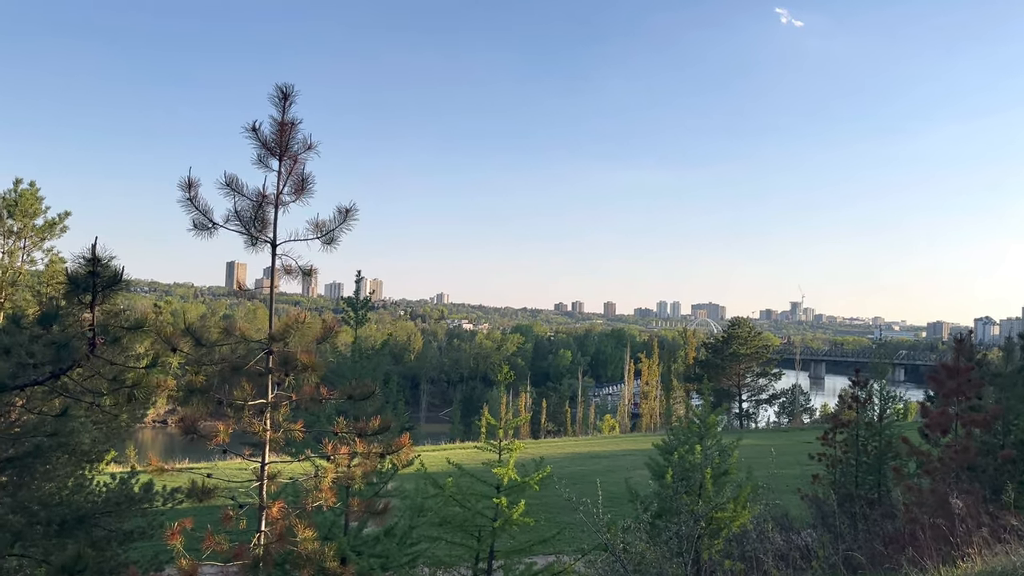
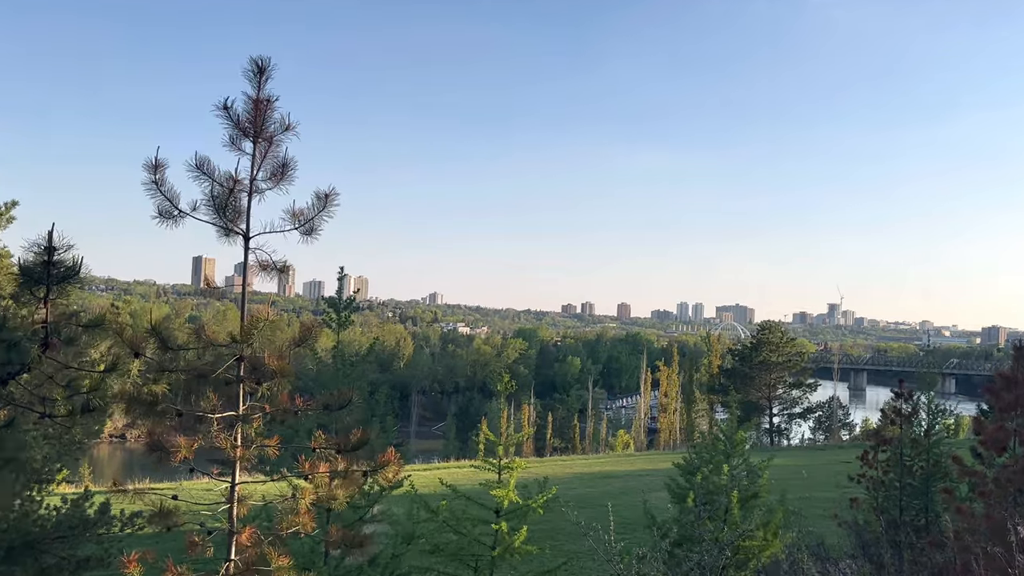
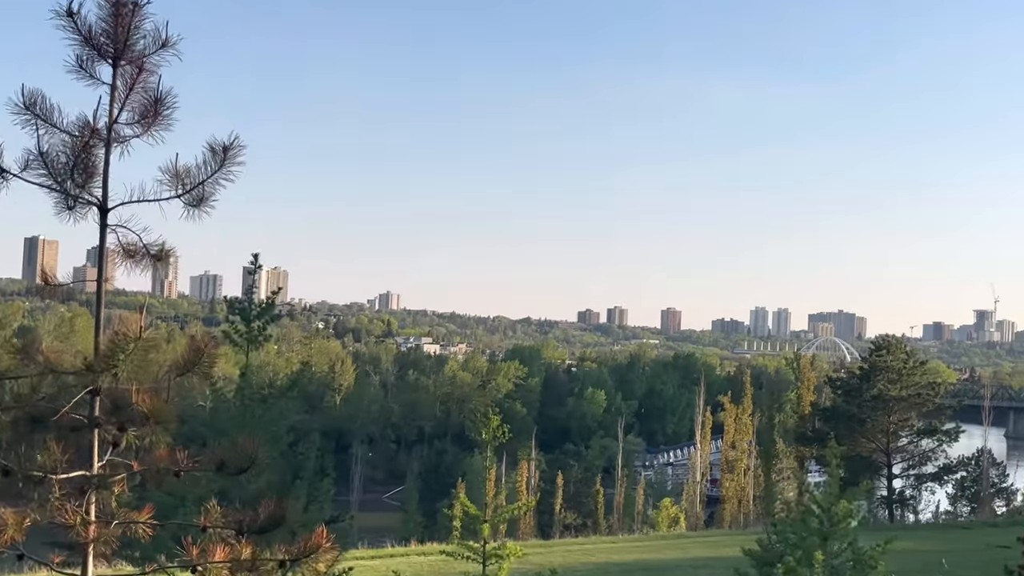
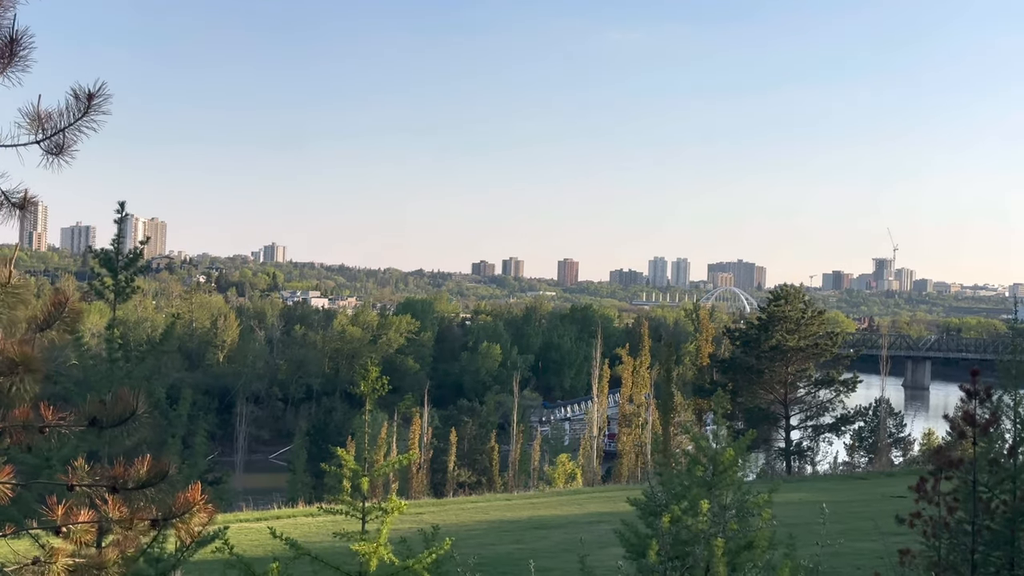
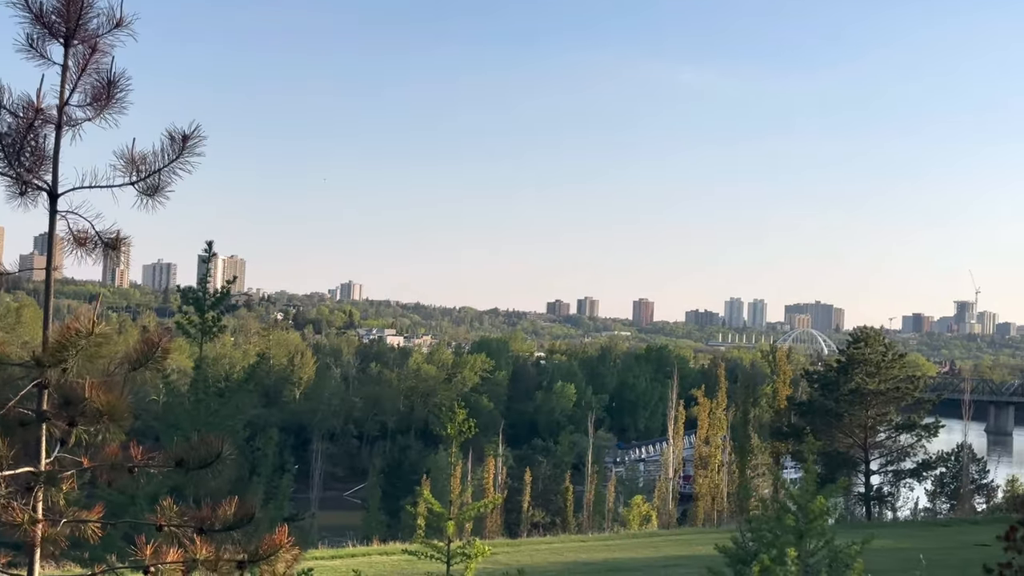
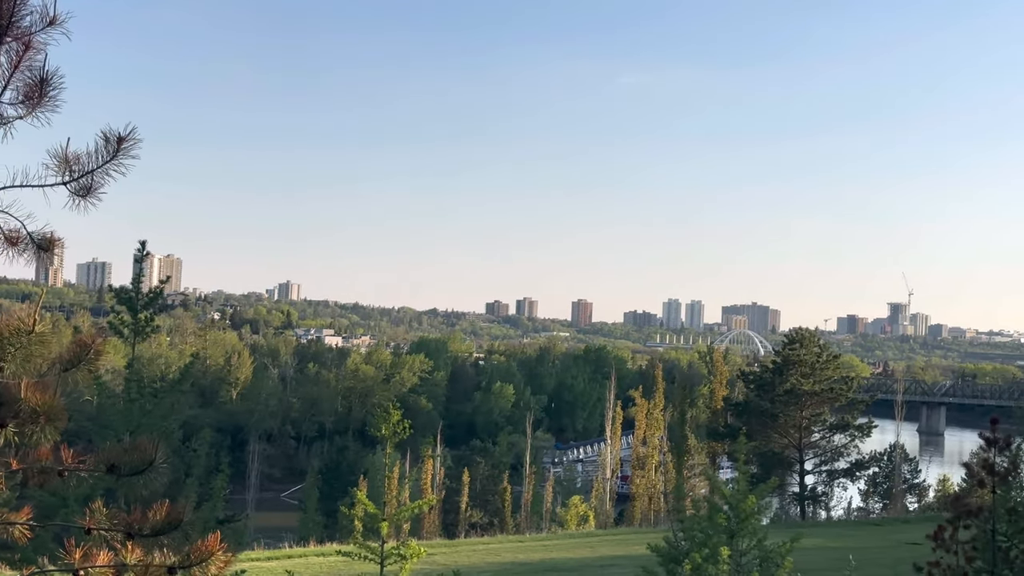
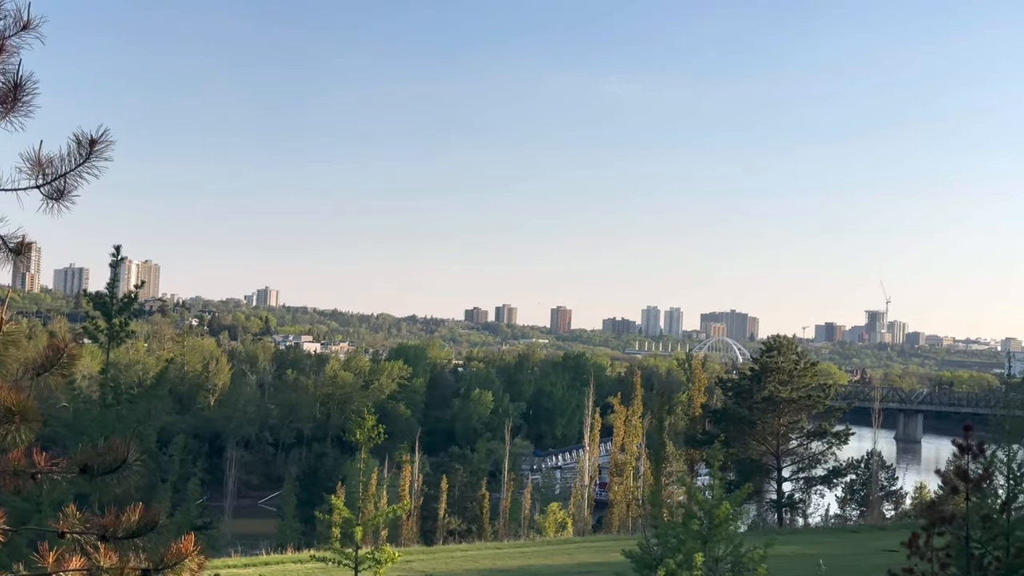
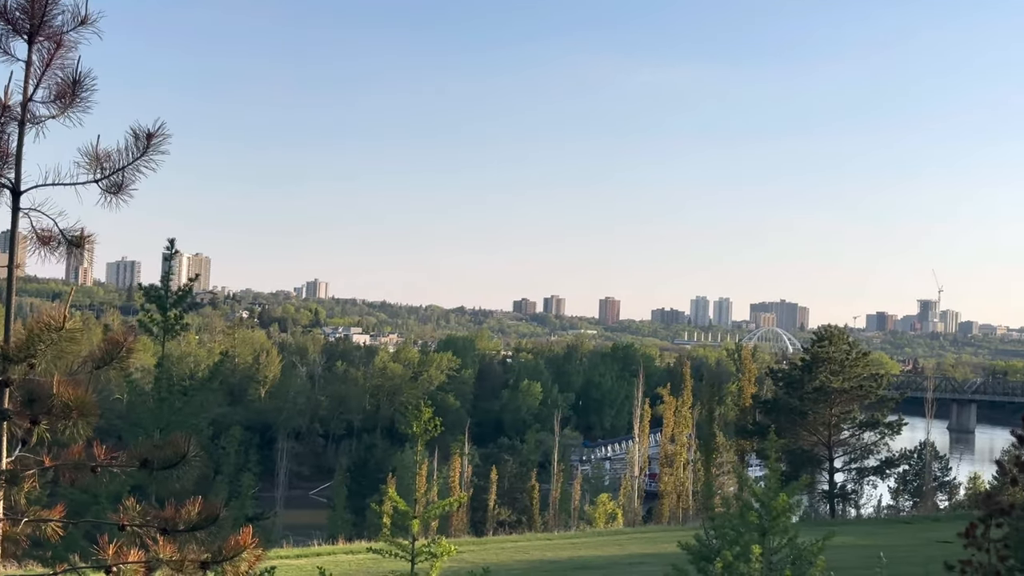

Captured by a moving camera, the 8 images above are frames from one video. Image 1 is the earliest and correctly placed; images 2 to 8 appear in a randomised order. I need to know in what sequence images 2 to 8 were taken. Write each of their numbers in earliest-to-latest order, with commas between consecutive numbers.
2, 3, 5, 8, 6, 7, 4
